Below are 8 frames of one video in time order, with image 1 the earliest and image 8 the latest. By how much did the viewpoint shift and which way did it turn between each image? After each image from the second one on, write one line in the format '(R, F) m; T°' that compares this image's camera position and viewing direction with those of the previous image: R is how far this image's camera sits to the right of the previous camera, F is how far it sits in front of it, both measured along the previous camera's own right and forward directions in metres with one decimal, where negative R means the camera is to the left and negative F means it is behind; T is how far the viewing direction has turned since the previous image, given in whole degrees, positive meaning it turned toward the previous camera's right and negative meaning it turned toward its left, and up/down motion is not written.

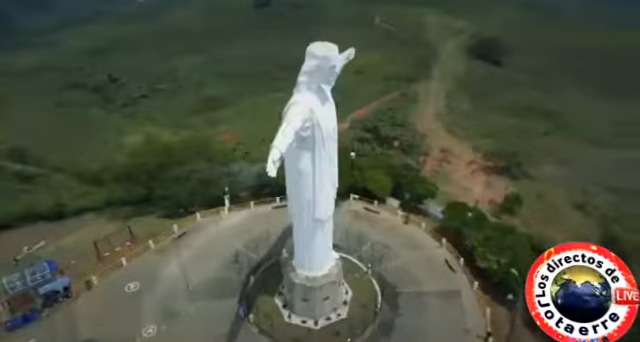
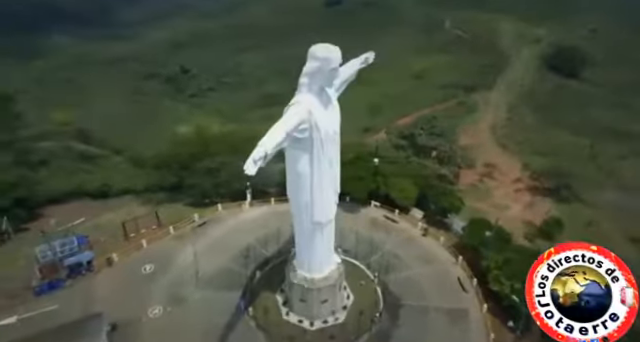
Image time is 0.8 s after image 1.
(+0.9, +0.2) m; -6°
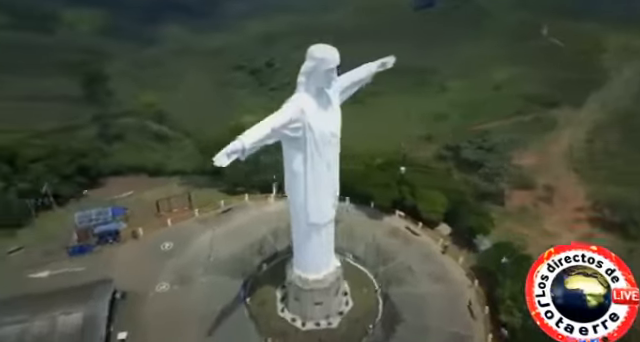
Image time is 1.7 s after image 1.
(+1.2, +0.4) m; -7°
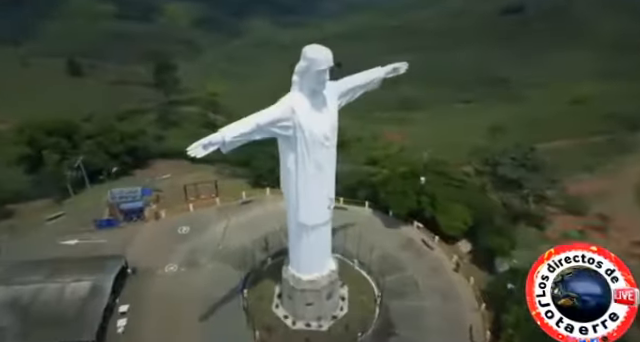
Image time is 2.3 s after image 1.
(+1.1, +0.2) m; -6°
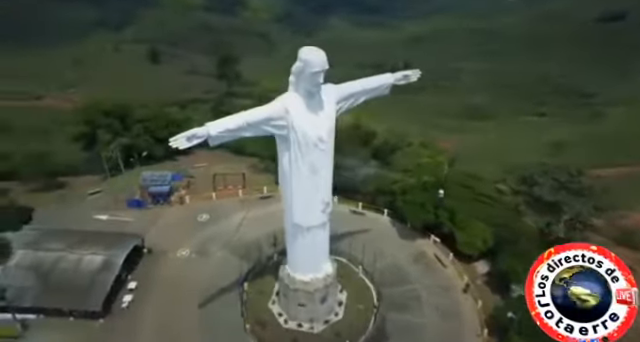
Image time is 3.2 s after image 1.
(+1.1, +0.1) m; -6°
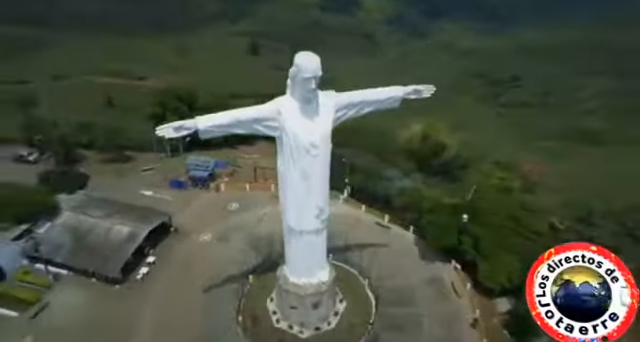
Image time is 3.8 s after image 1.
(+1.5, +0.2) m; -9°
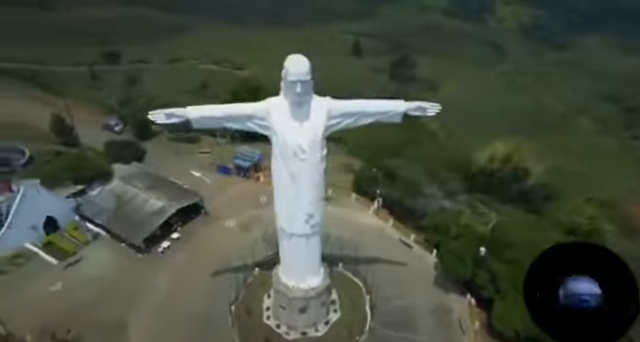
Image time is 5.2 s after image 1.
(+1.7, +0.3) m; -10°
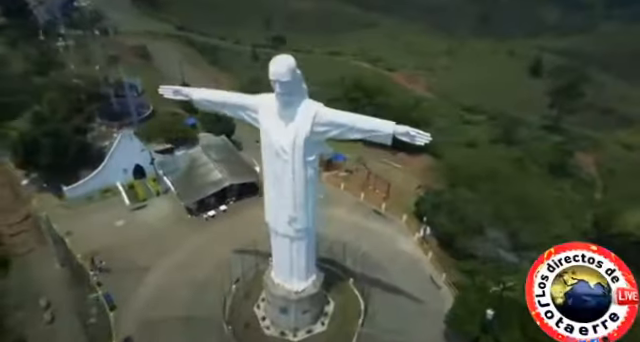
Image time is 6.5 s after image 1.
(+2.7, +0.6) m; -17°
